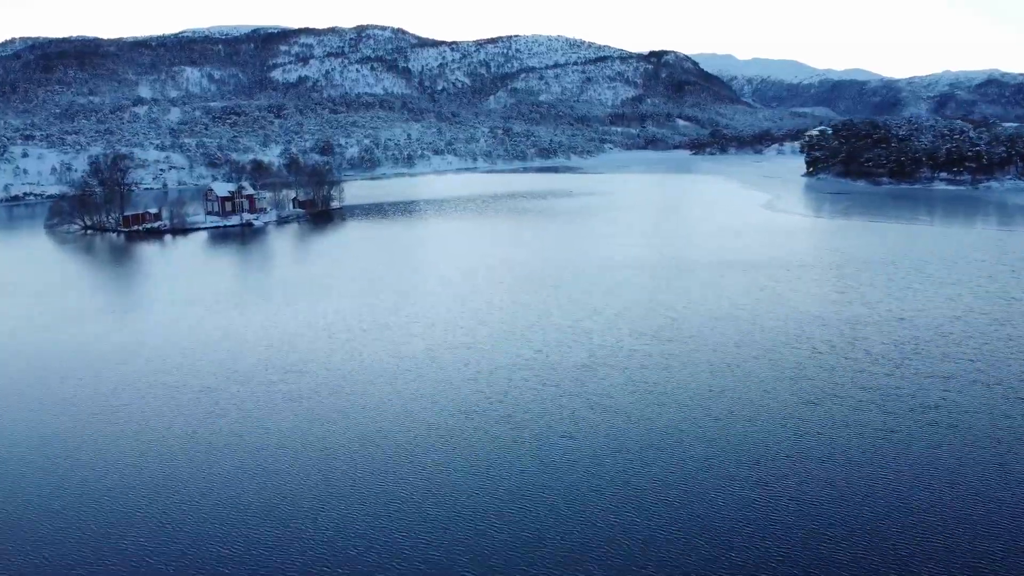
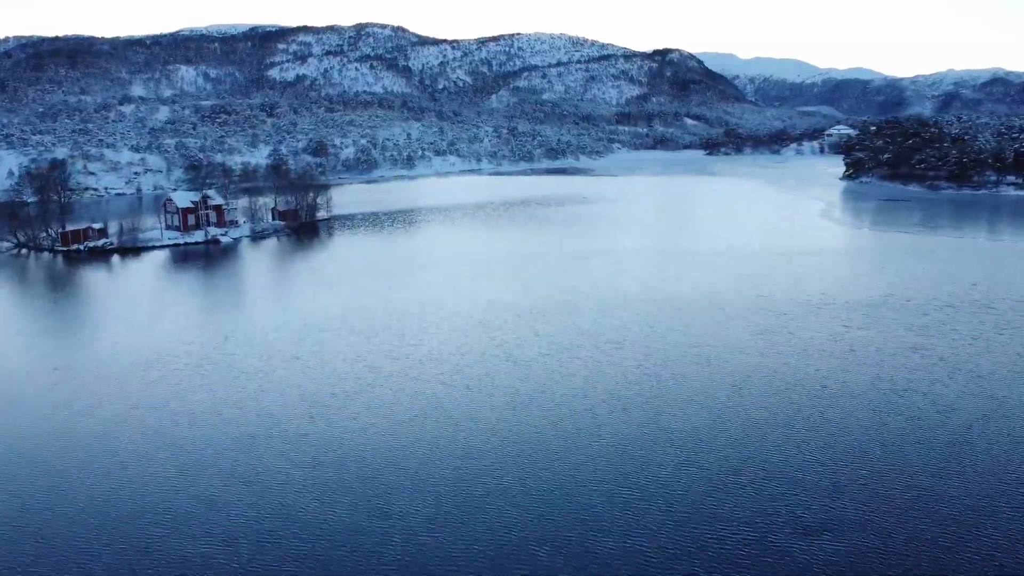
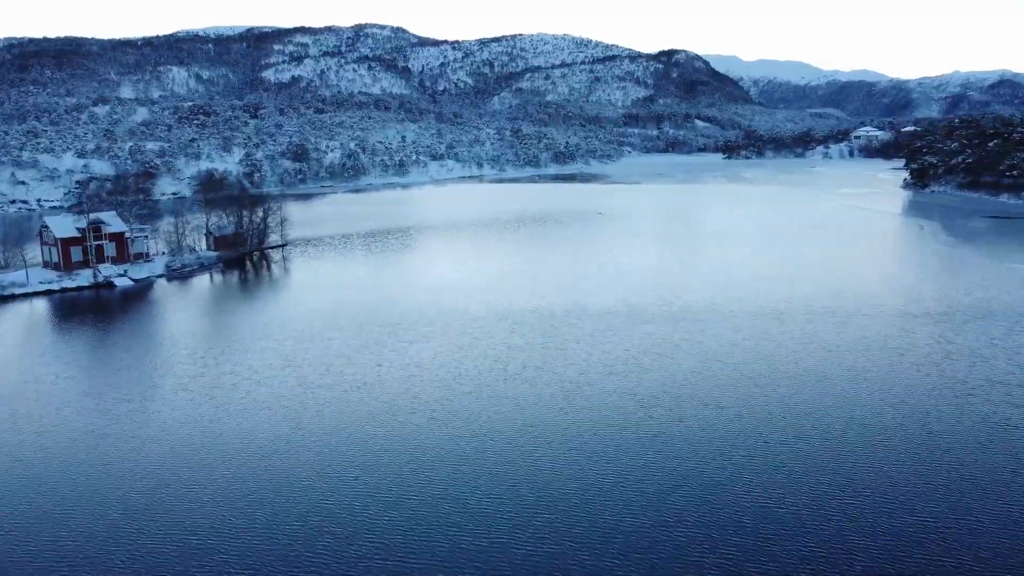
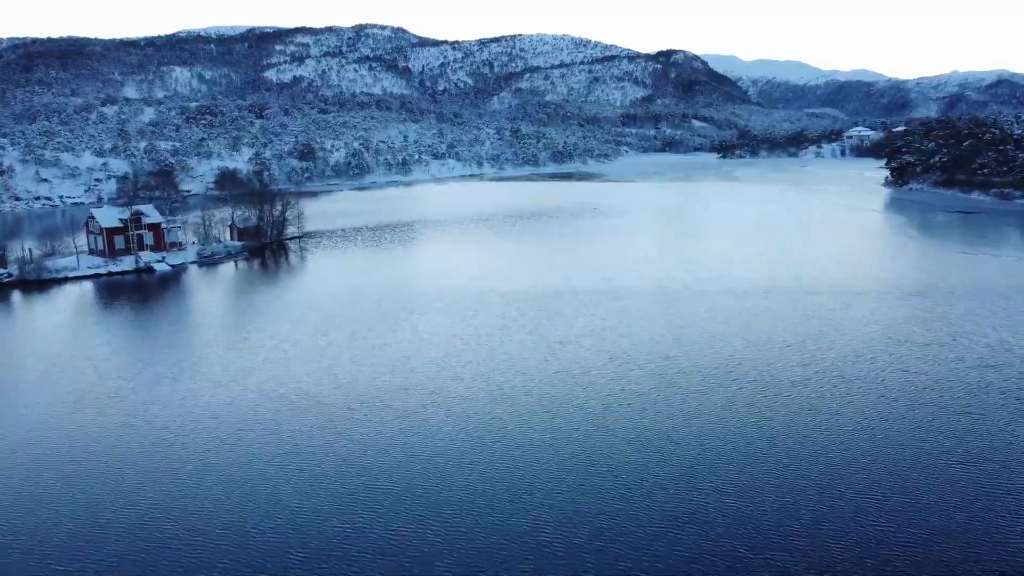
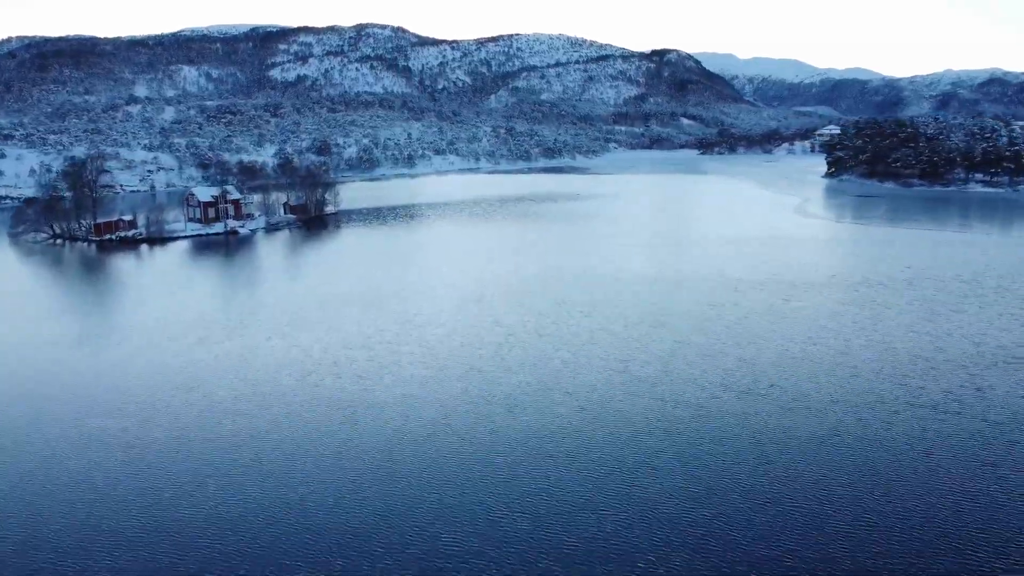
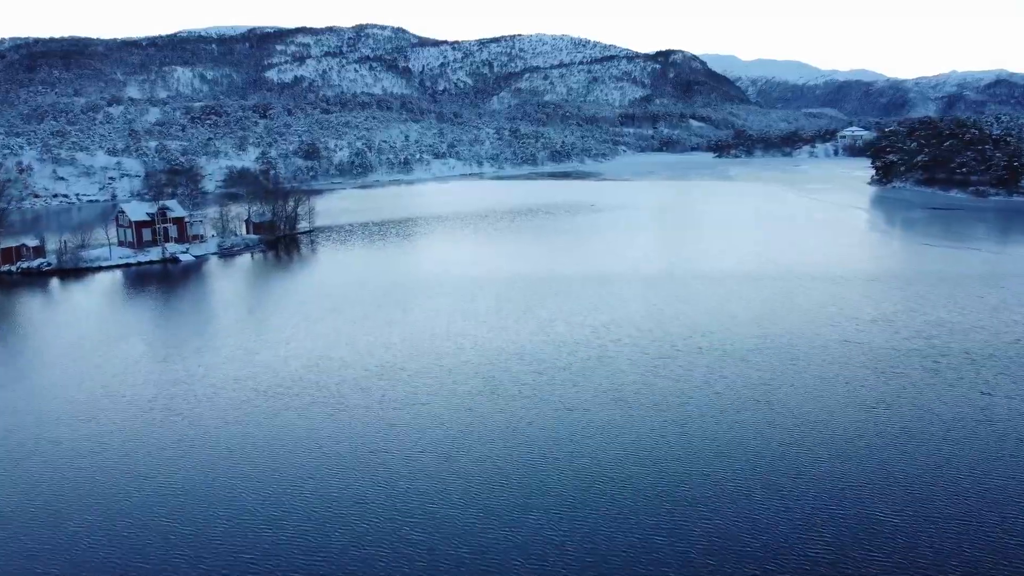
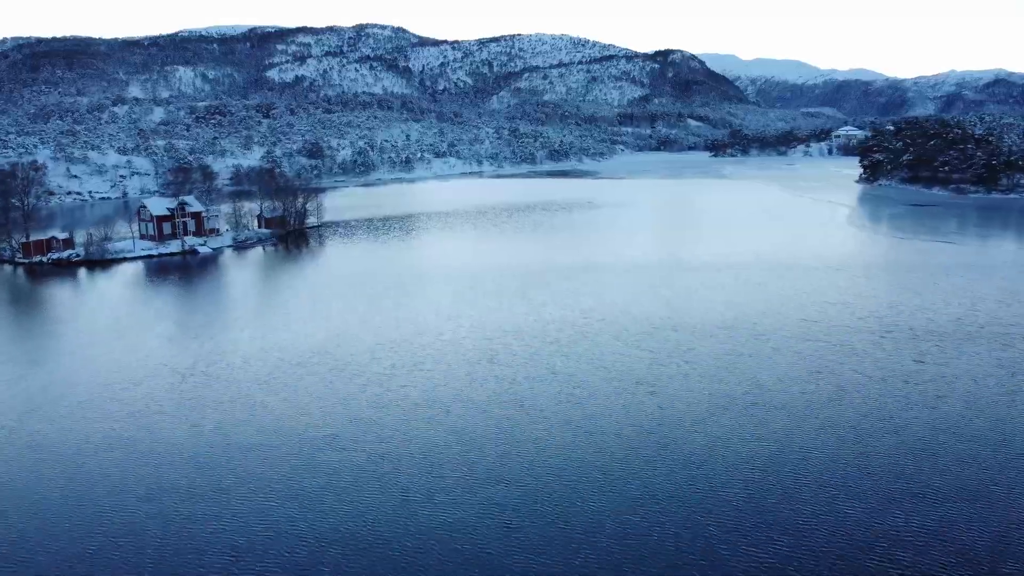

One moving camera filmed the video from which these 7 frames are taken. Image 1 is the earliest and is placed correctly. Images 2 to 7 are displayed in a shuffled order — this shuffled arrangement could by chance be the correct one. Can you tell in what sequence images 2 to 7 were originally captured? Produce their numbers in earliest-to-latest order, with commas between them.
5, 2, 7, 6, 4, 3
